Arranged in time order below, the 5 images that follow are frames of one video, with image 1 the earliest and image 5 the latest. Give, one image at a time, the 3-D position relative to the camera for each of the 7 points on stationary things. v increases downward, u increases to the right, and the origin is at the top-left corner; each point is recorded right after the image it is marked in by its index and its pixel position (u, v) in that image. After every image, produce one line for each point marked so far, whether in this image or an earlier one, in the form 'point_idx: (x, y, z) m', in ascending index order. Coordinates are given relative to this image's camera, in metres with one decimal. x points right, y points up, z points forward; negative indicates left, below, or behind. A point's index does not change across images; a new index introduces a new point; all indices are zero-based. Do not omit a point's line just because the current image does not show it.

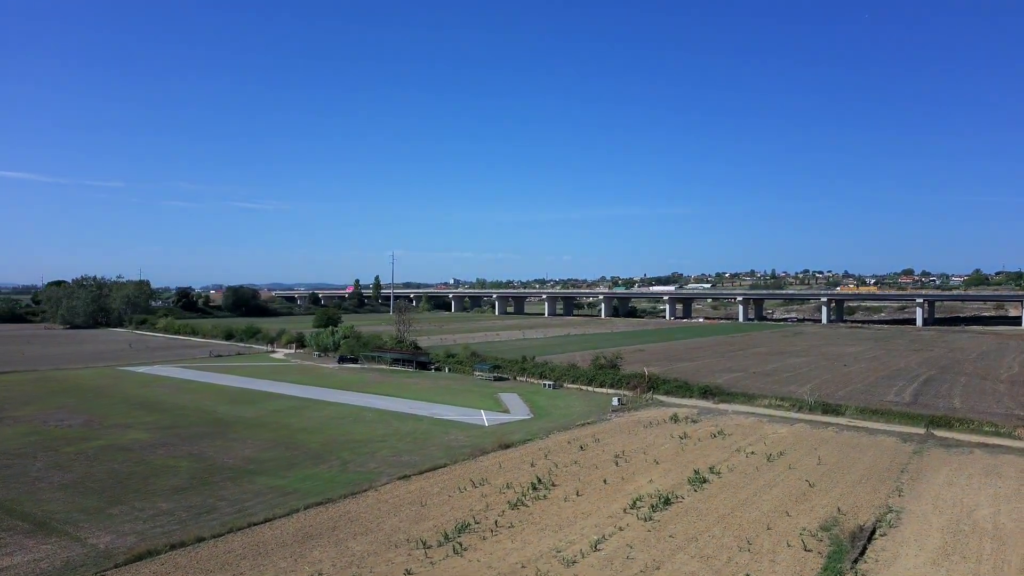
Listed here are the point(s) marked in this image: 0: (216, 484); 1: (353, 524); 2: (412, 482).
0: (-8.6, -5.7, +18.1) m
1: (-3.9, -5.7, +15.0) m
2: (-3.1, -6.0, +19.2) m
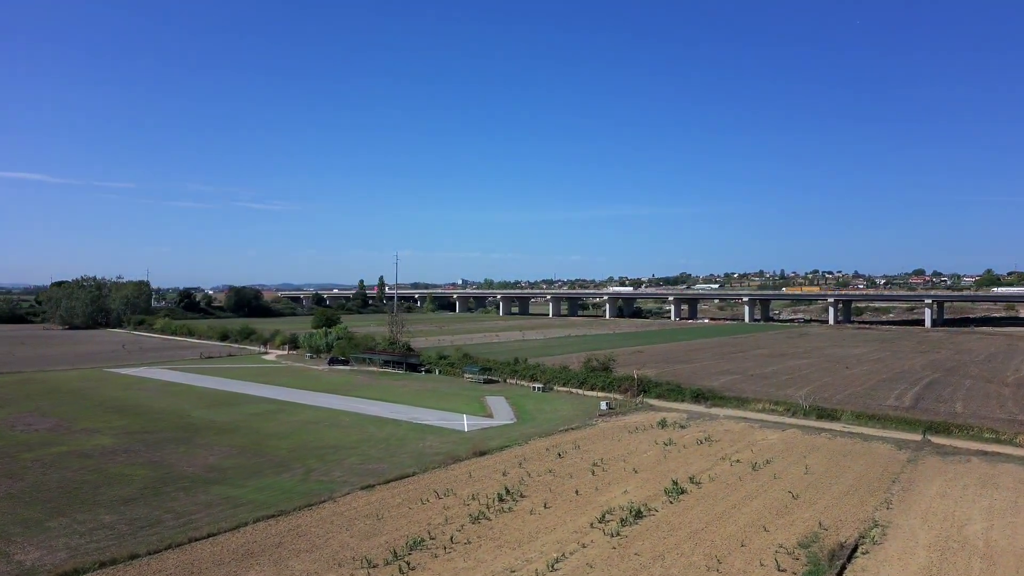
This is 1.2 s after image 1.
0: (-9.6, -5.8, +17.3) m
1: (-4.9, -5.8, +14.2) m
2: (-4.1, -6.1, +18.4) m
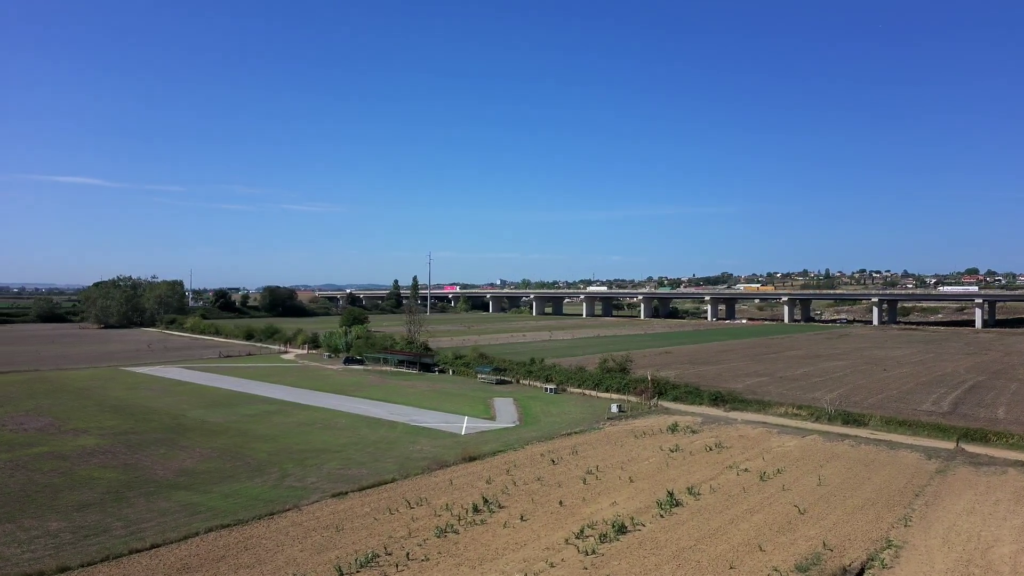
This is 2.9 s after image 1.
0: (-10.3, -5.7, +16.6) m
1: (-5.7, -5.7, +13.3) m
2: (-4.7, -6.0, +17.4) m
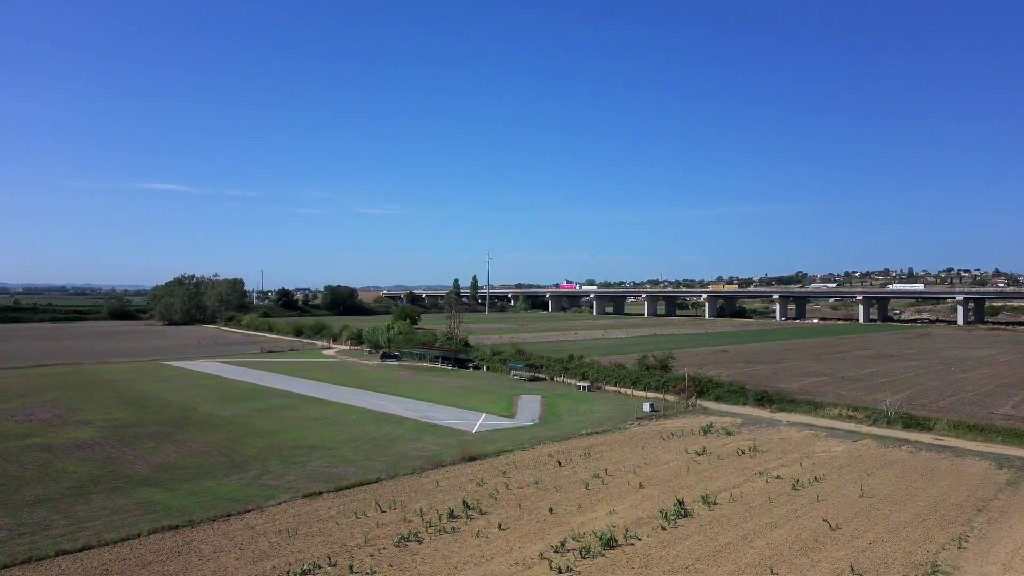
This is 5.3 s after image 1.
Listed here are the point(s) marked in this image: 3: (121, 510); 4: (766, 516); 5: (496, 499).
0: (-10.8, -5.3, +15.8) m
1: (-6.6, -5.3, +12.1) m
2: (-5.2, -5.6, +16.1) m
3: (-9.3, -5.3, +14.9) m
4: (+7.0, -6.3, +17.2) m
5: (-0.4, -5.8, +17.2) m
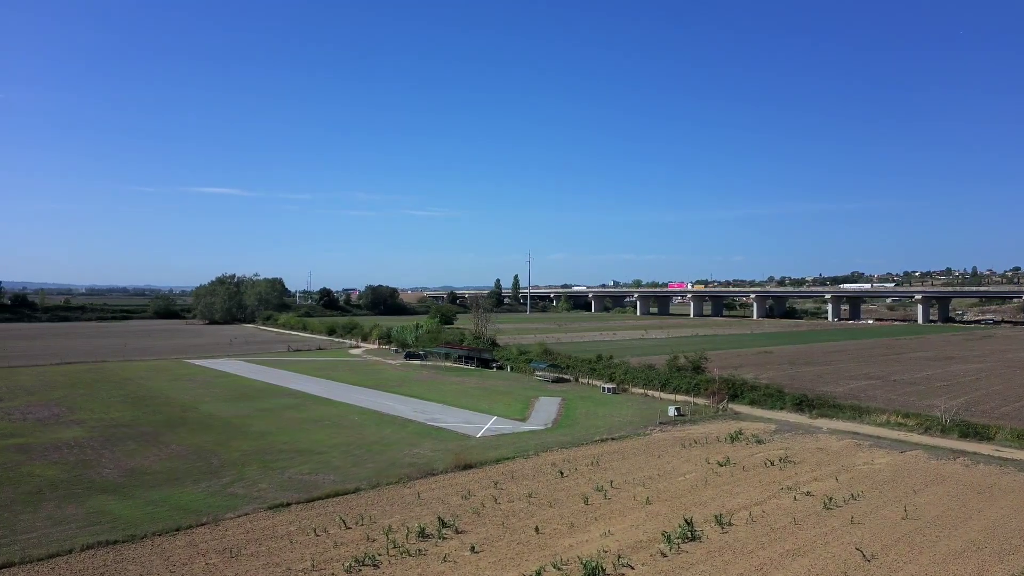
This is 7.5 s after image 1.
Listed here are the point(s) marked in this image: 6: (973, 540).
0: (-11.3, -5.1, +14.8) m
1: (-7.2, -5.1, +10.8) m
2: (-5.6, -5.4, +14.7) m
3: (-9.8, -5.1, +13.7) m
4: (+6.6, -6.1, +14.9) m
5: (-0.8, -5.6, +15.4) m
6: (+11.9, -6.5, +16.0) m
